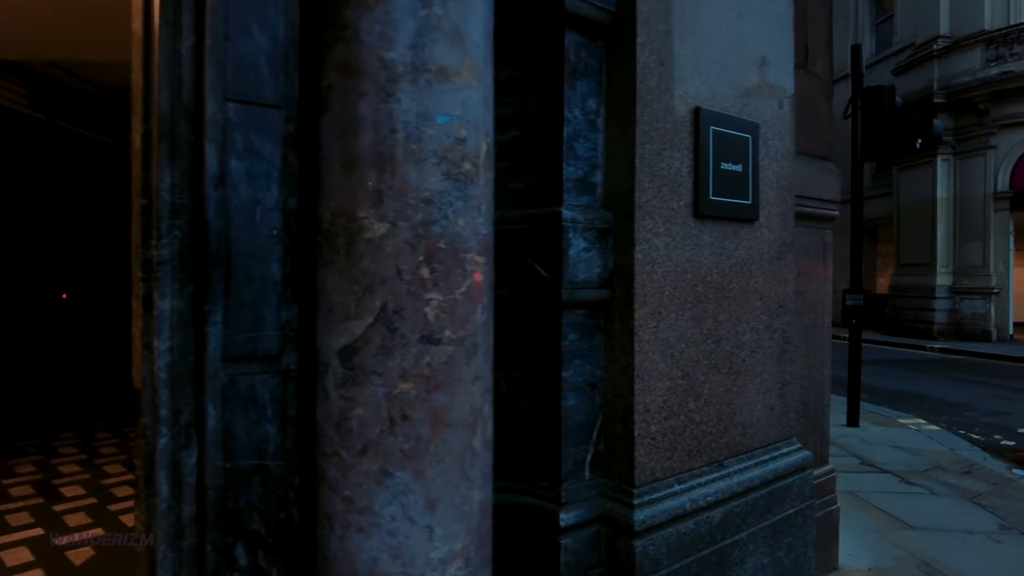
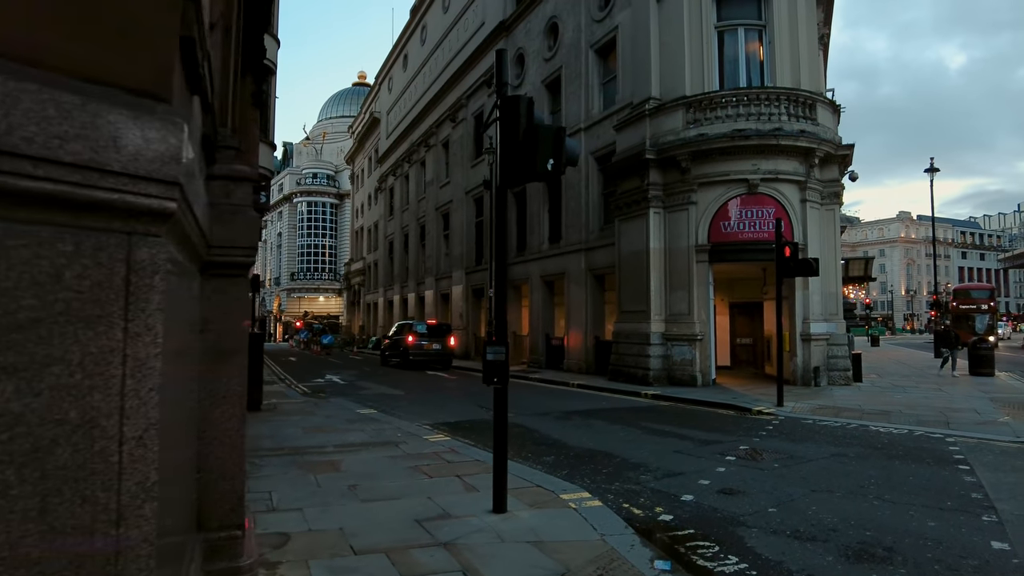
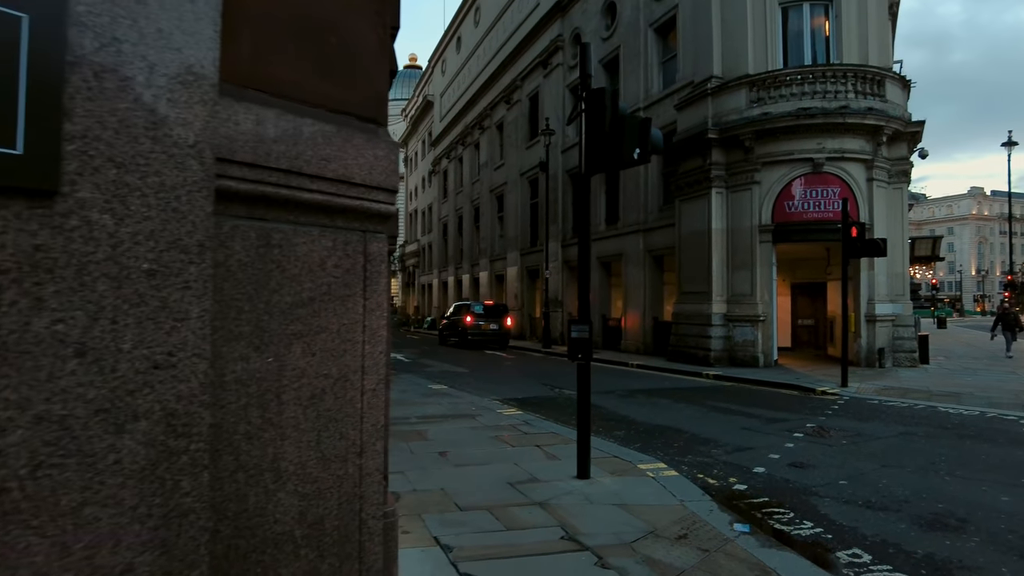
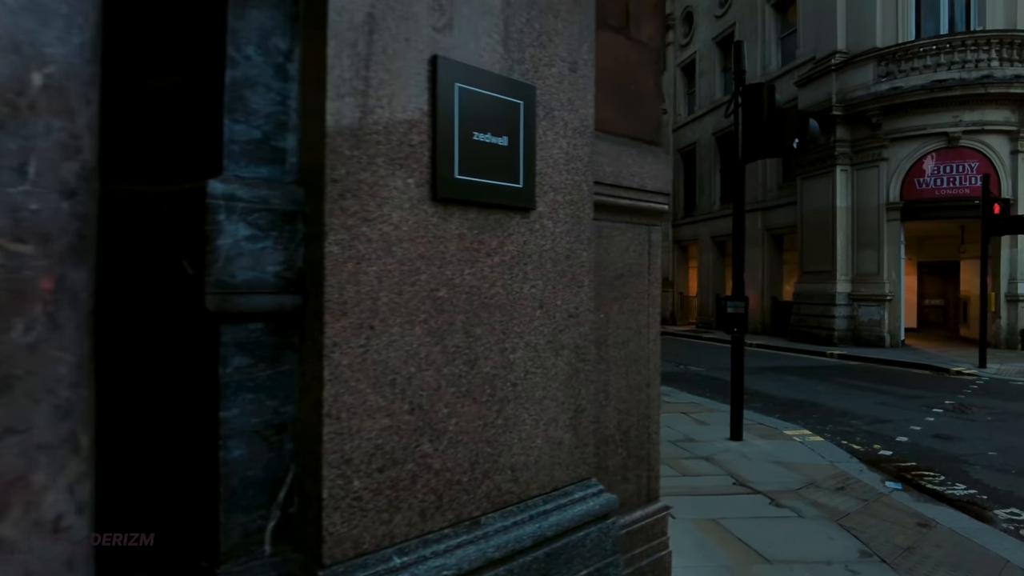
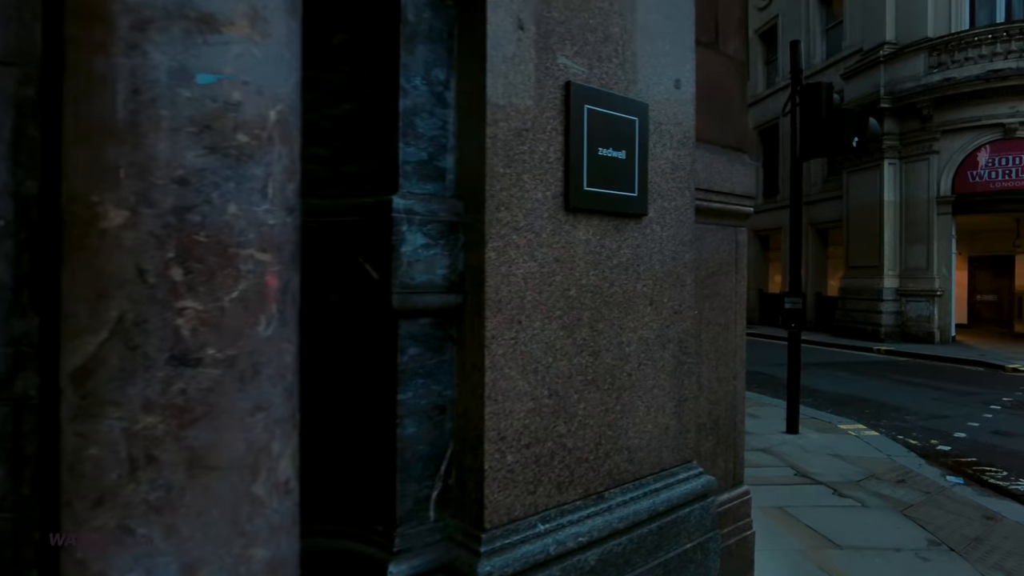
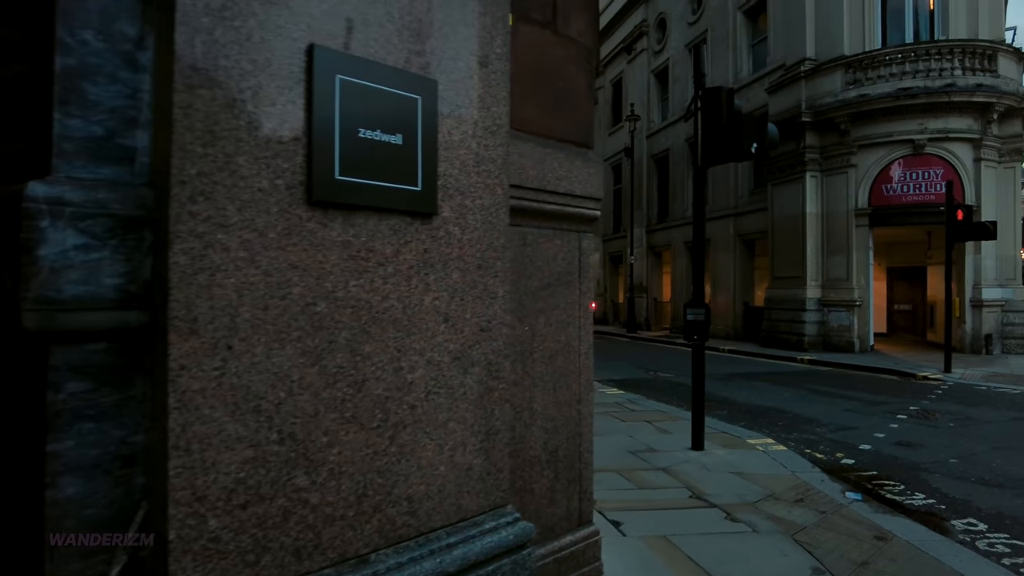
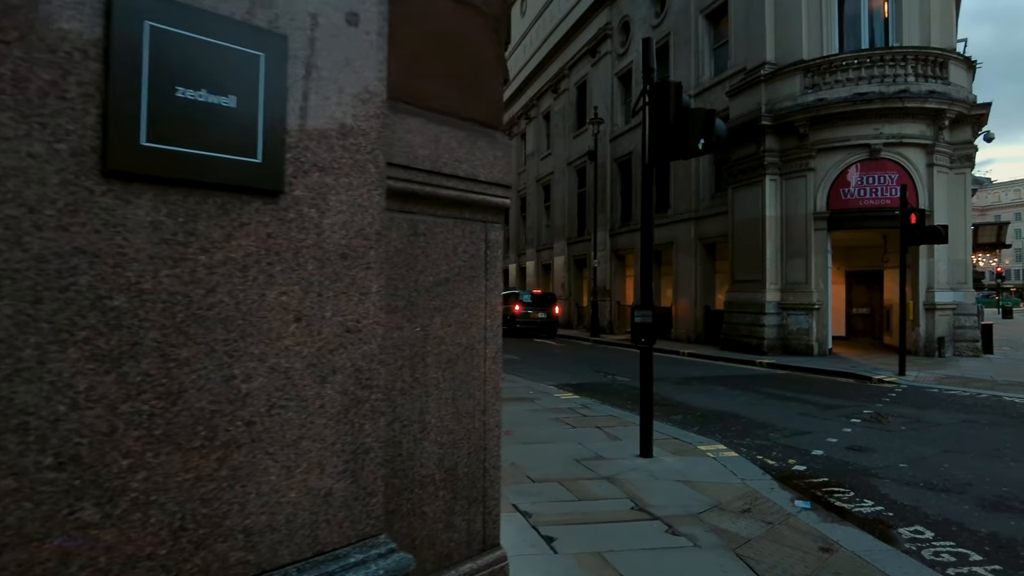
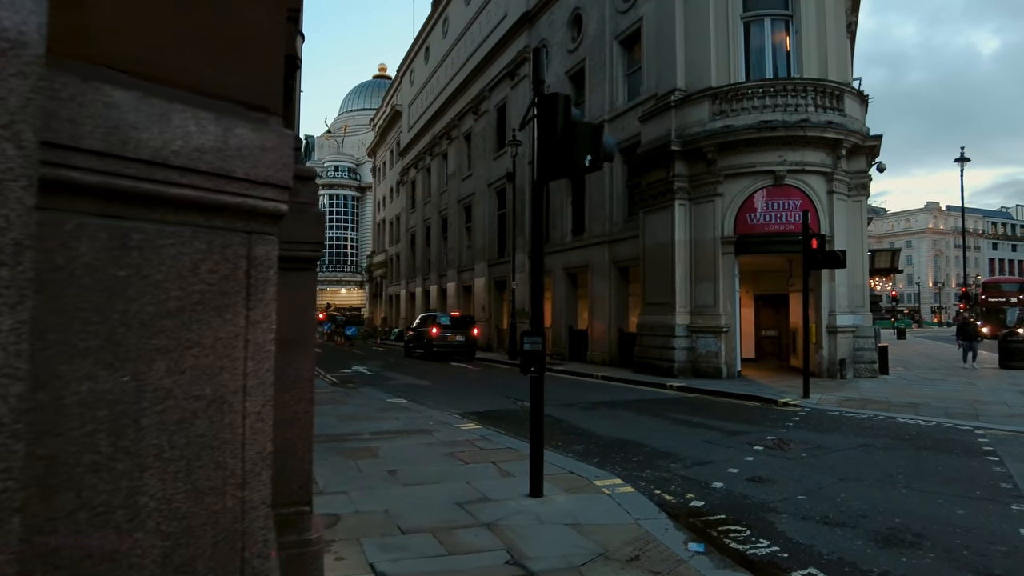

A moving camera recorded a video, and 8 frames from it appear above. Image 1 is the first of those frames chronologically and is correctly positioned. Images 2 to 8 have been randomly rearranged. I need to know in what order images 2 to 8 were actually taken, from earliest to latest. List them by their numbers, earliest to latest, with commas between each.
5, 4, 6, 7, 3, 8, 2
